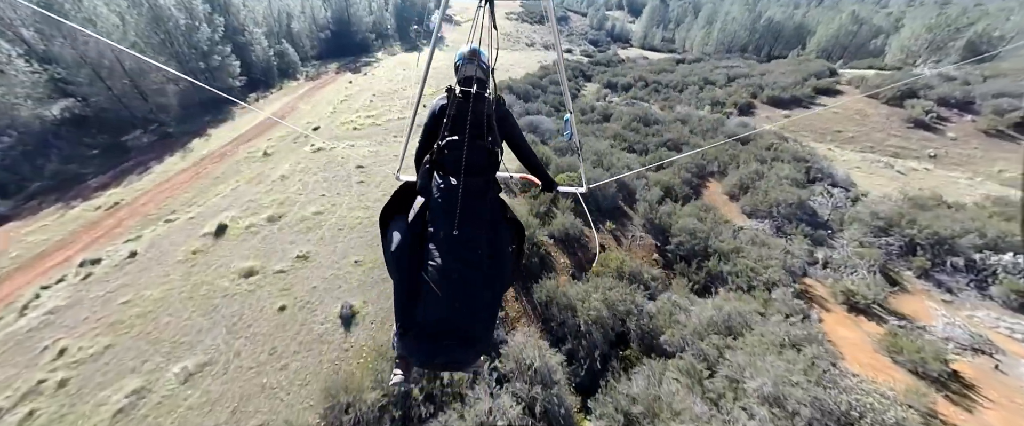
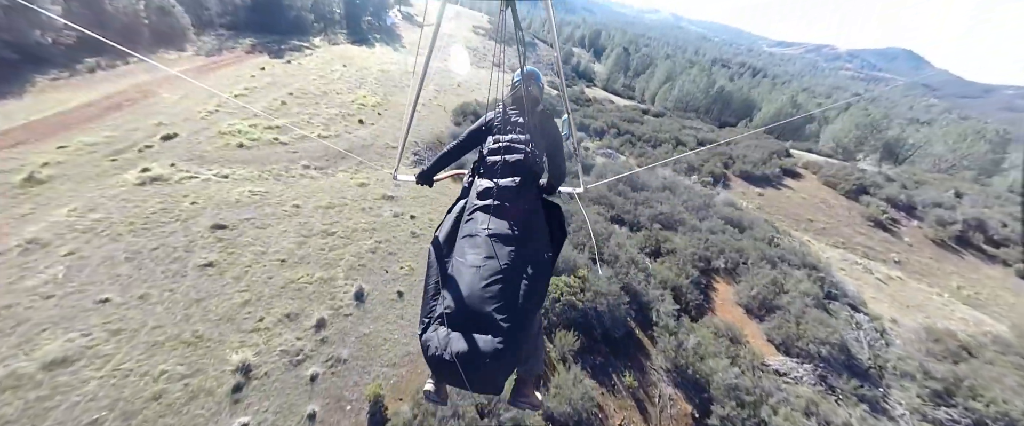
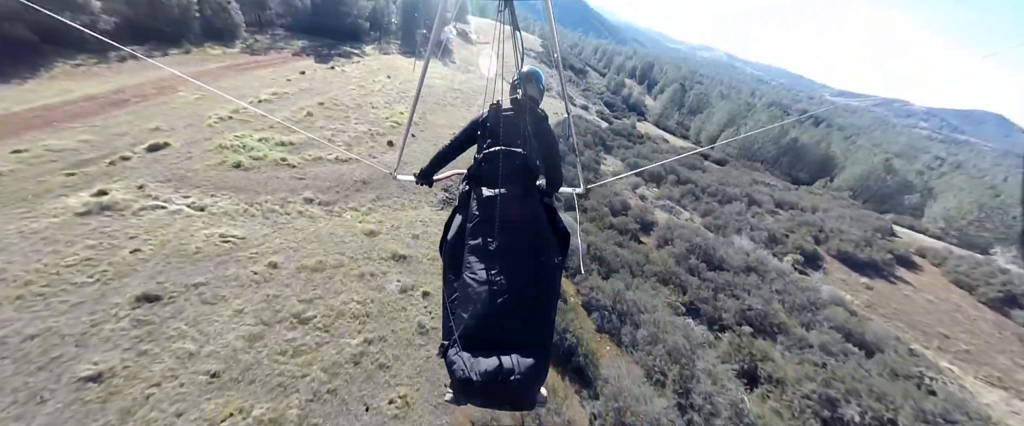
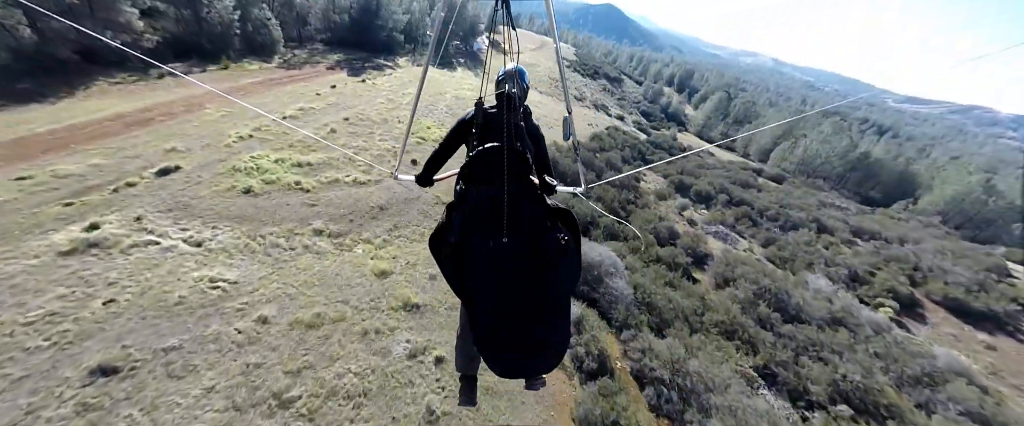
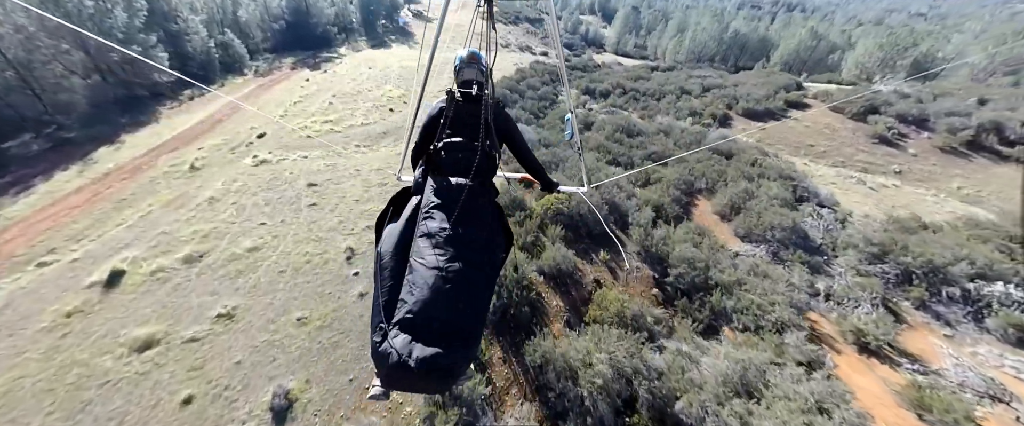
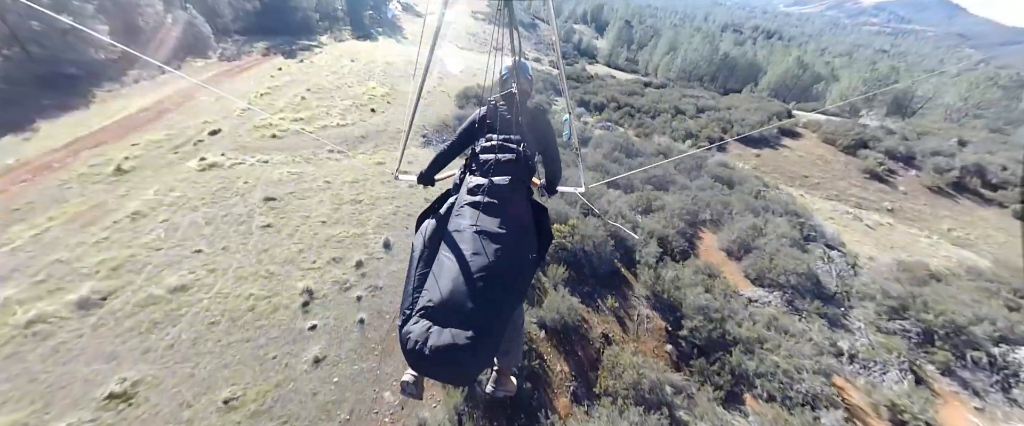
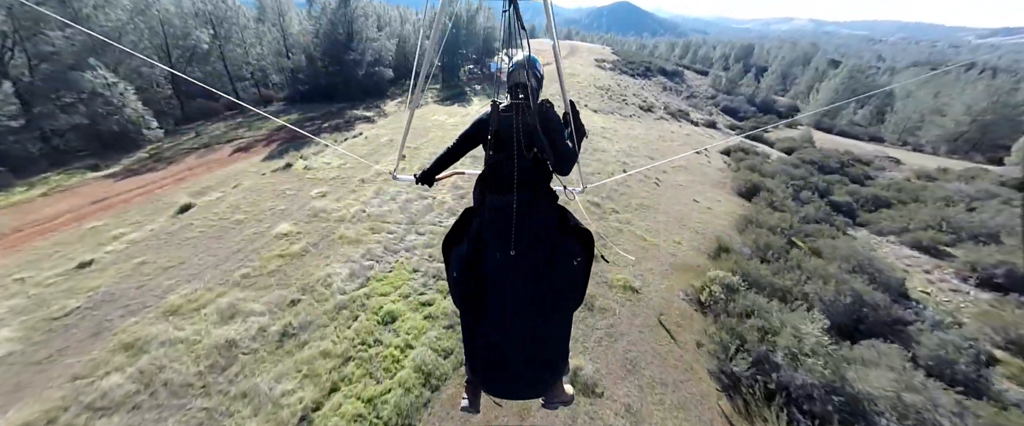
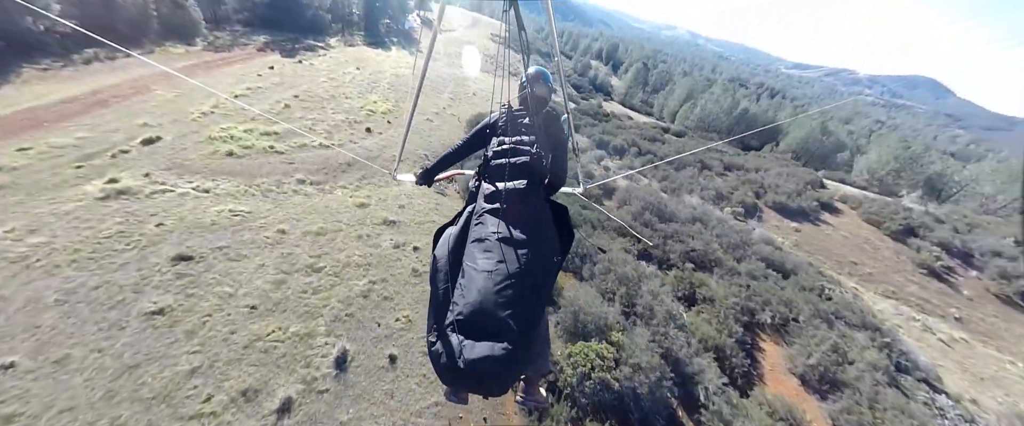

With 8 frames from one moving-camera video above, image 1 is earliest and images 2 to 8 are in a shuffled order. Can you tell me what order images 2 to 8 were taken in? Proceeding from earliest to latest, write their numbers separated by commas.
5, 6, 2, 8, 3, 4, 7
